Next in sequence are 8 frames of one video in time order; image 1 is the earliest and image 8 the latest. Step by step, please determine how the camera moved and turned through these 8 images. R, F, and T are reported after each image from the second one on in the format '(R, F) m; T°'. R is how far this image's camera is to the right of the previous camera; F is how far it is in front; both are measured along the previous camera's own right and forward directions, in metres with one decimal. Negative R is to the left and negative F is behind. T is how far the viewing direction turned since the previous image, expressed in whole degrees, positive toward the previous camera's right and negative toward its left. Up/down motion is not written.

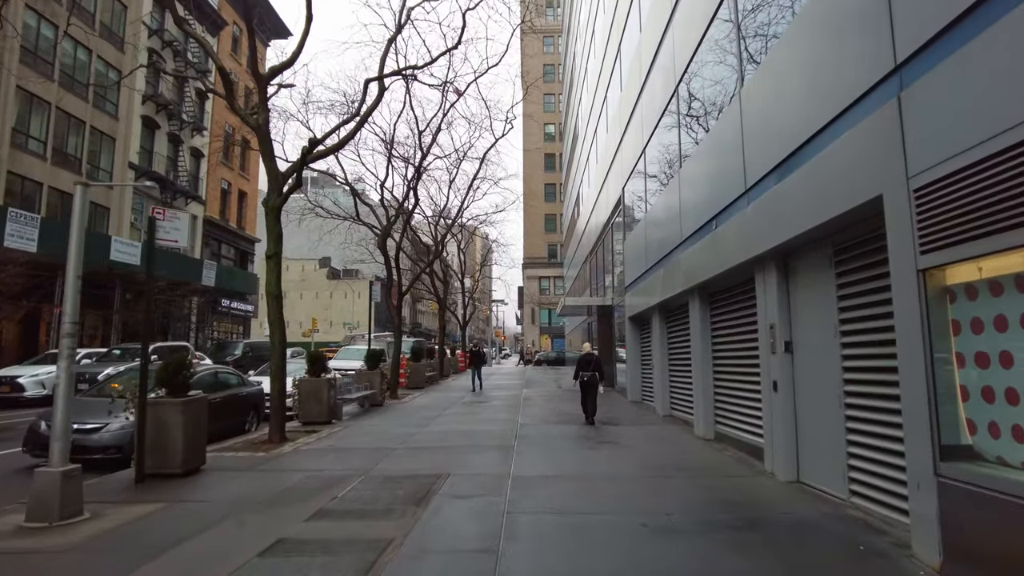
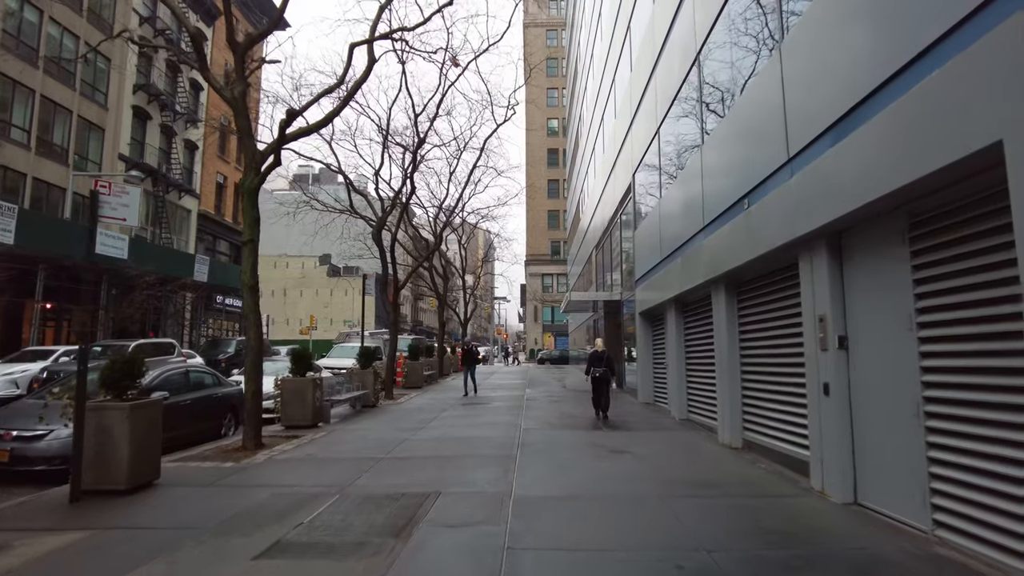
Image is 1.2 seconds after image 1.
(0.0, +1.1) m; 0°
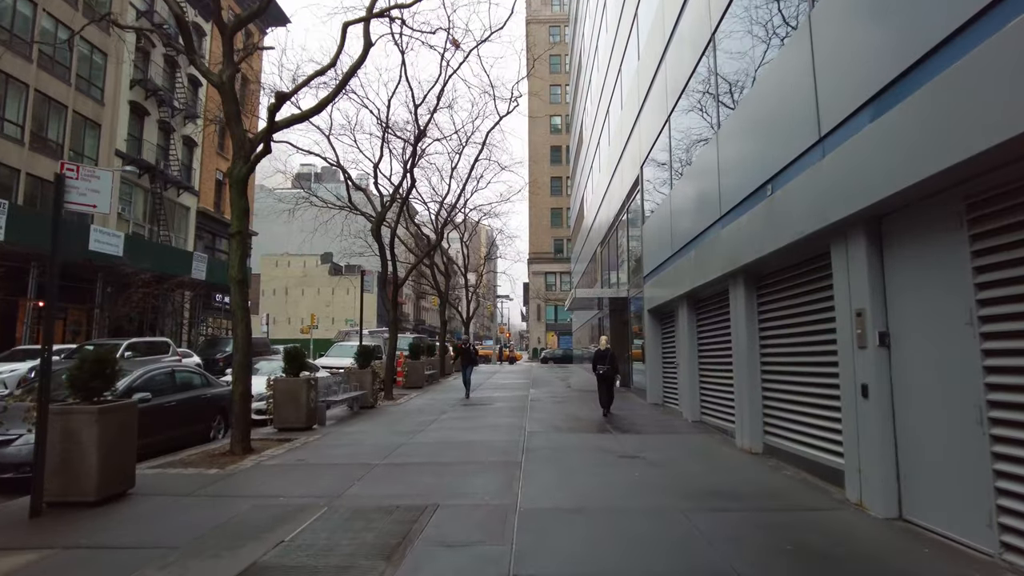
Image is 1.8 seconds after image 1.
(0.0, +0.6) m; 0°
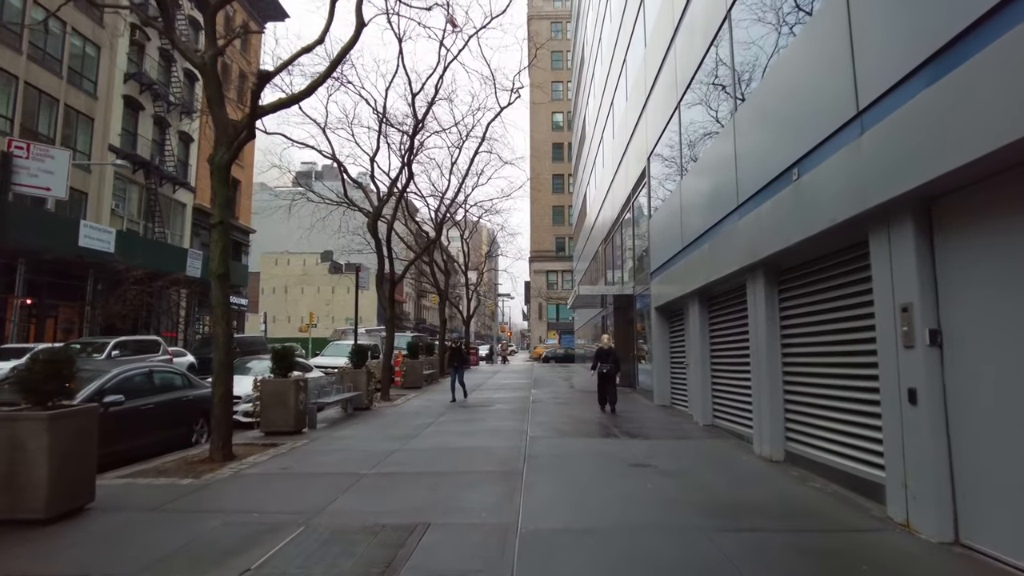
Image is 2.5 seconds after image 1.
(0.0, +0.6) m; 0°
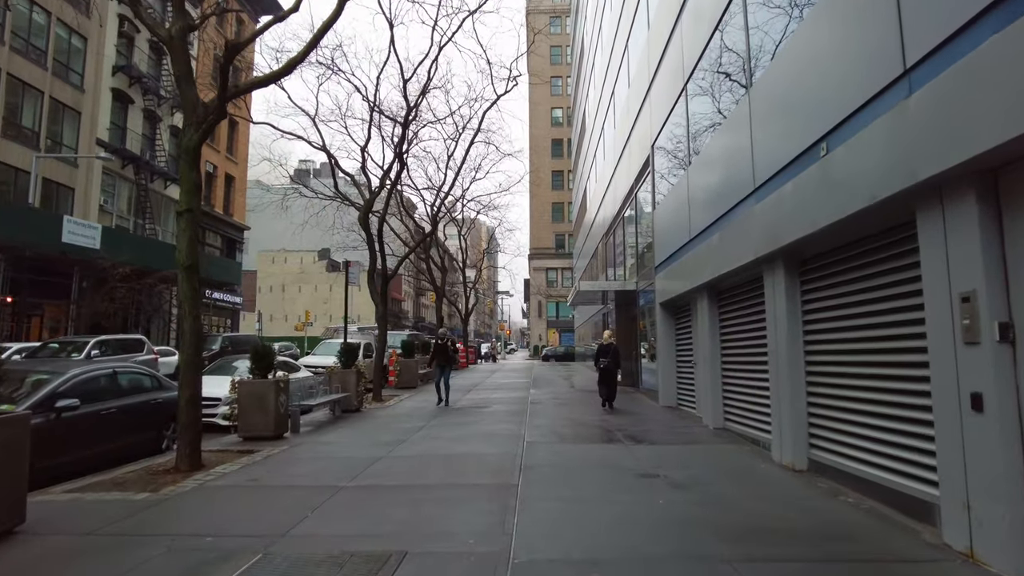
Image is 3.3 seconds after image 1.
(+0.1, +0.8) m; 0°
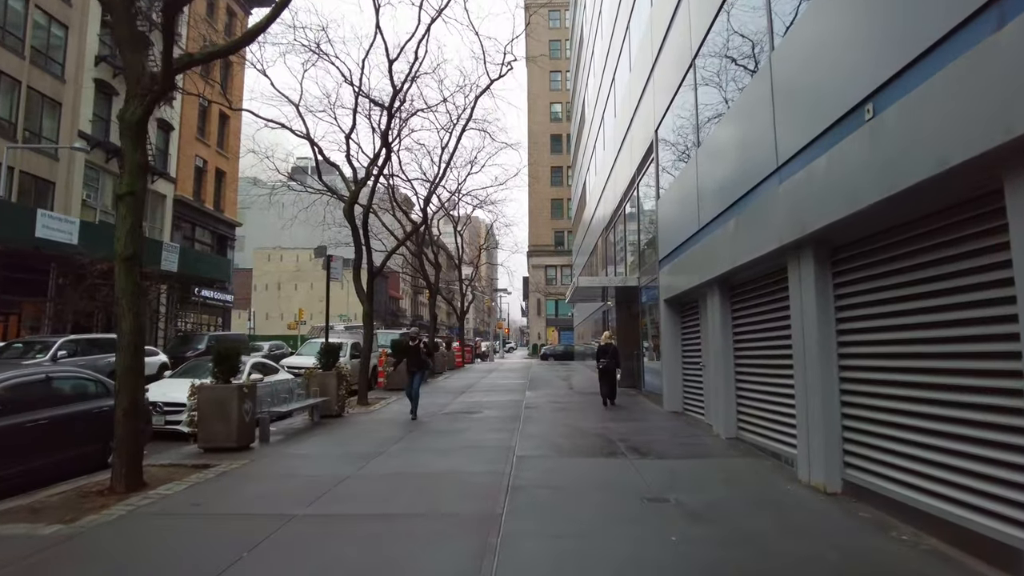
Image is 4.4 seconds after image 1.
(+0.1, +1.0) m; 0°
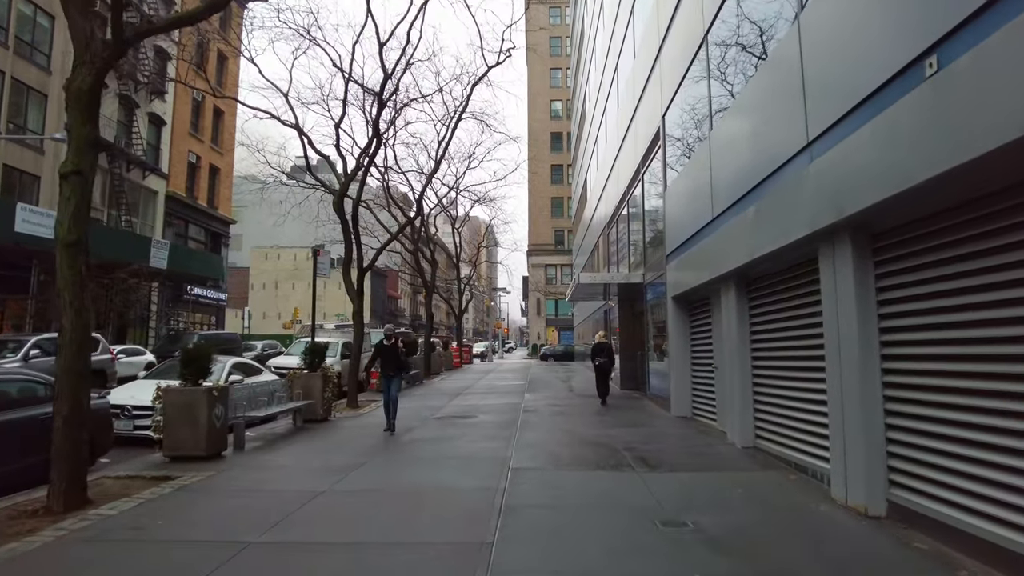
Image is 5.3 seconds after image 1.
(+0.1, +0.8) m; 0°
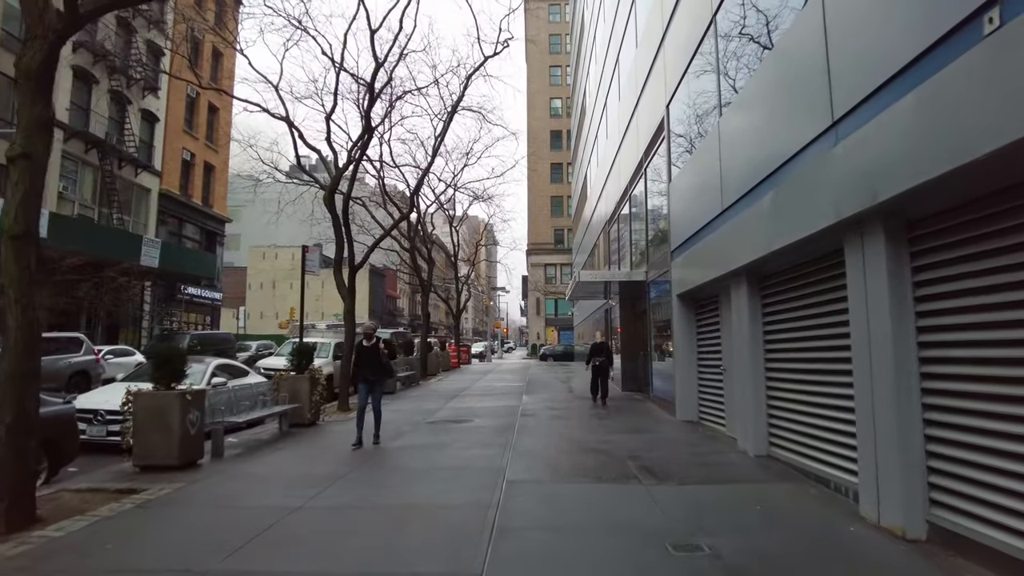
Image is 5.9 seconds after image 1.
(+0.1, +0.6) m; 0°
